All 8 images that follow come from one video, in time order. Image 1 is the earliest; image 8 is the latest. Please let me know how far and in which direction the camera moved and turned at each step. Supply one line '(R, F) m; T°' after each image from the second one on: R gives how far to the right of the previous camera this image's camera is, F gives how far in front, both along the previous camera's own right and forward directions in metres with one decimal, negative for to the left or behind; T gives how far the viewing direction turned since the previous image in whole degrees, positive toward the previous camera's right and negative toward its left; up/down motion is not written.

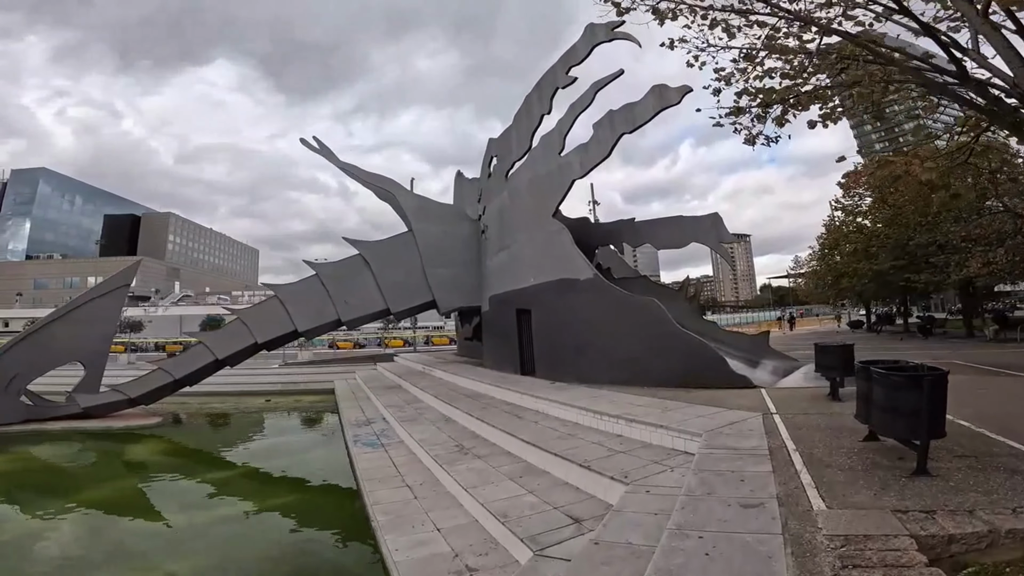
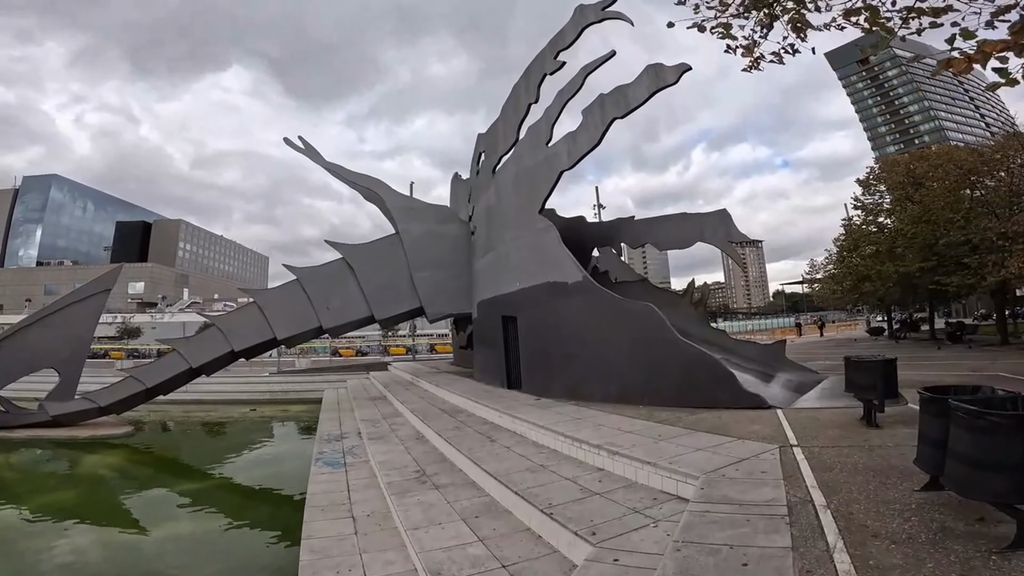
(+0.6, +1.1) m; -1°
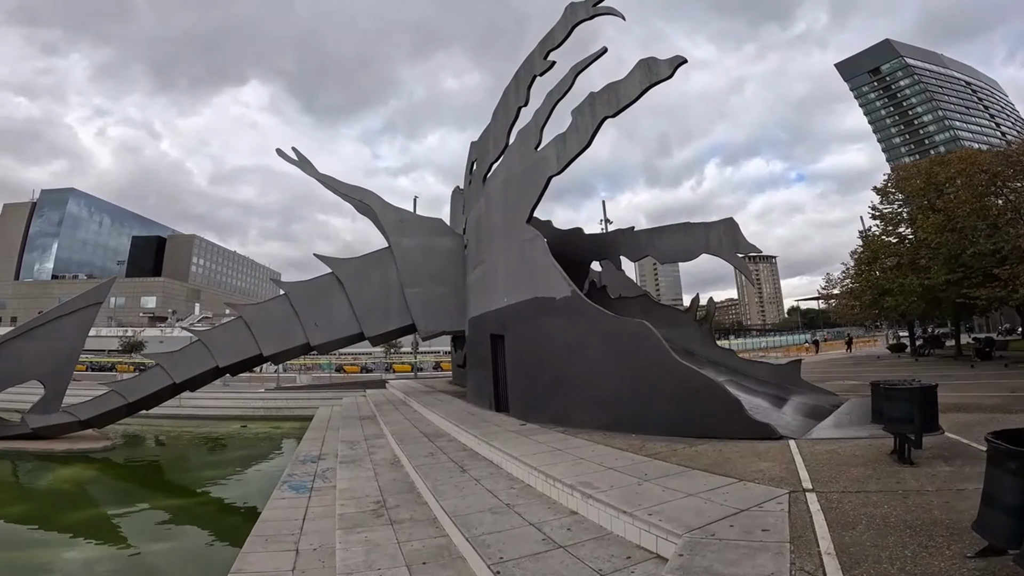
(+0.5, +0.8) m; -1°
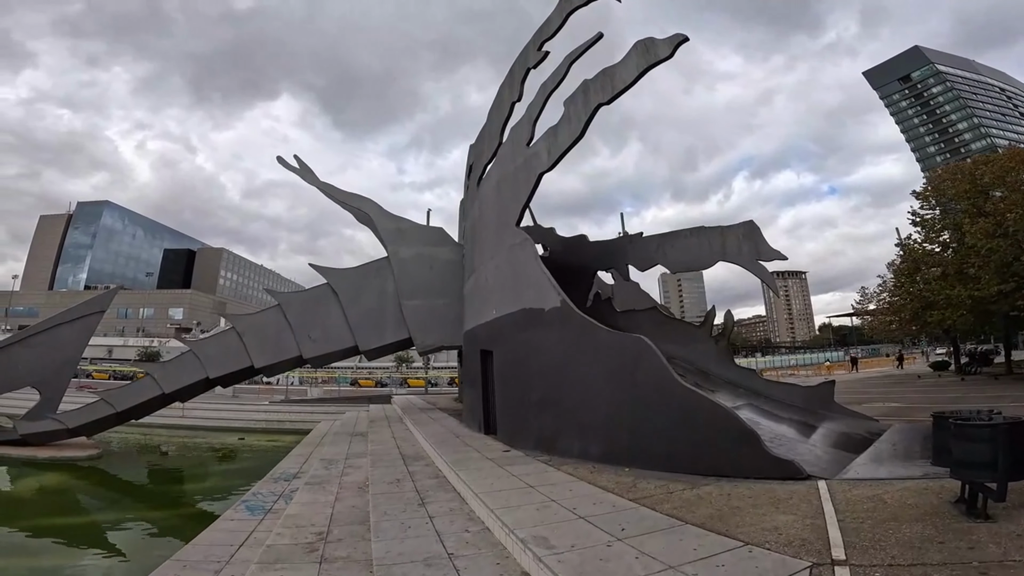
(+0.6, +0.9) m; -3°
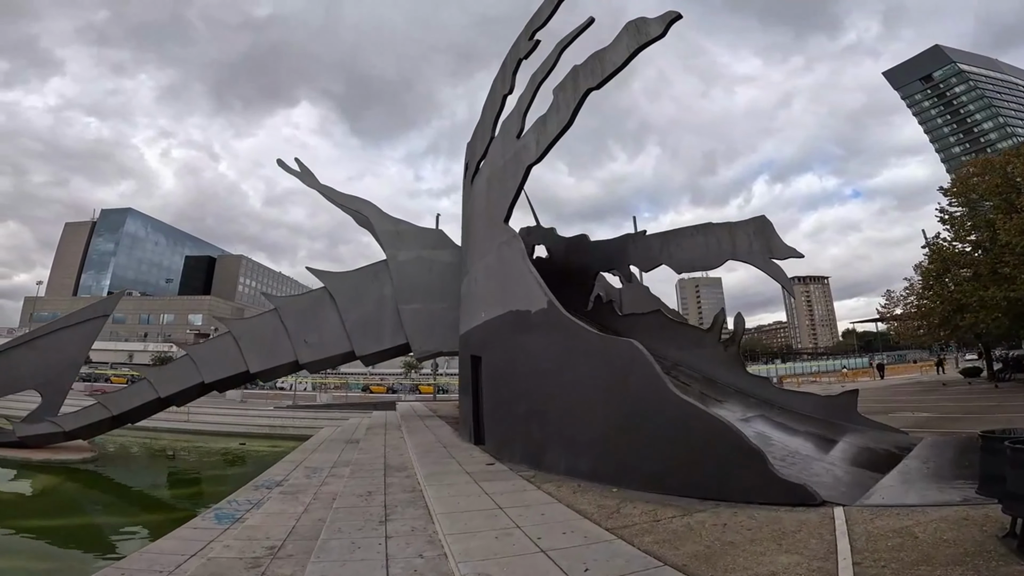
(+0.4, +0.6) m; -2°
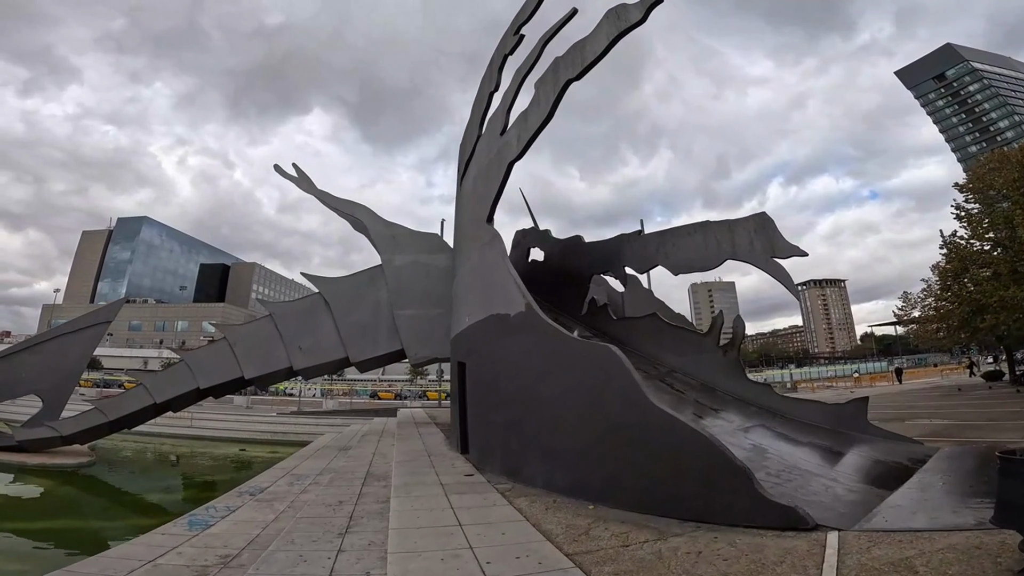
(+0.4, +0.3) m; -1°
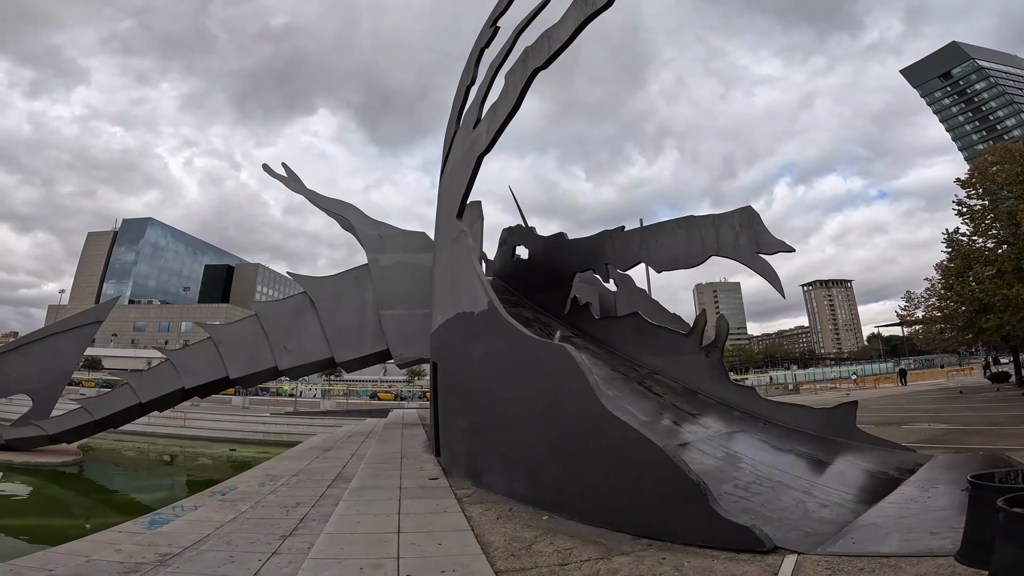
(+0.5, +0.3) m; -1°
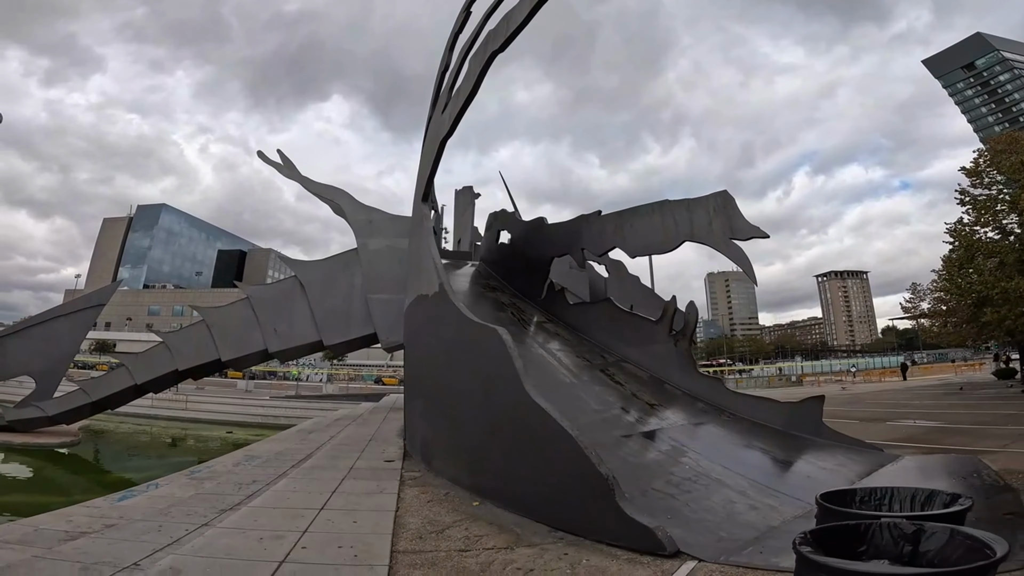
(+0.6, +0.1) m; -1°
